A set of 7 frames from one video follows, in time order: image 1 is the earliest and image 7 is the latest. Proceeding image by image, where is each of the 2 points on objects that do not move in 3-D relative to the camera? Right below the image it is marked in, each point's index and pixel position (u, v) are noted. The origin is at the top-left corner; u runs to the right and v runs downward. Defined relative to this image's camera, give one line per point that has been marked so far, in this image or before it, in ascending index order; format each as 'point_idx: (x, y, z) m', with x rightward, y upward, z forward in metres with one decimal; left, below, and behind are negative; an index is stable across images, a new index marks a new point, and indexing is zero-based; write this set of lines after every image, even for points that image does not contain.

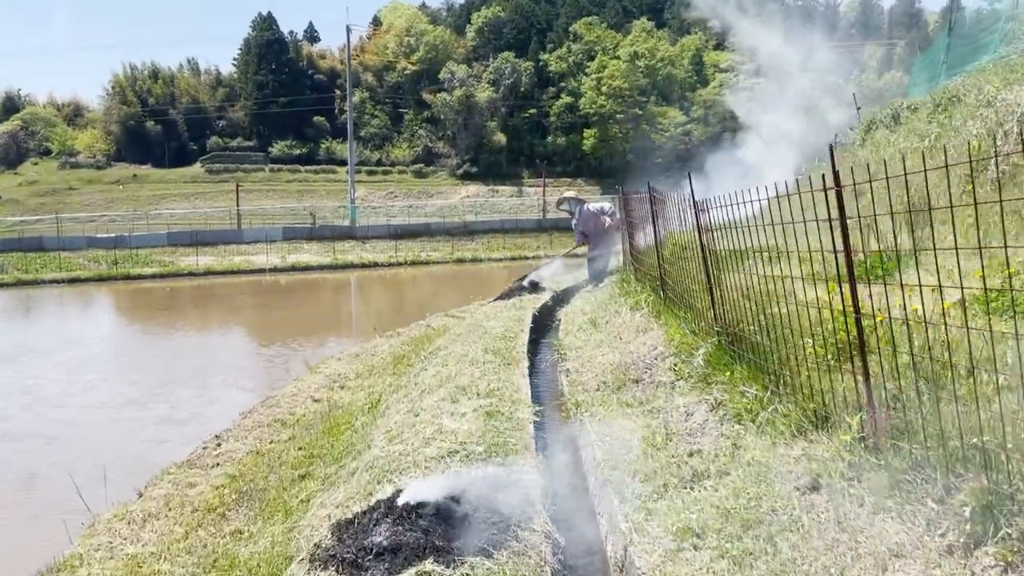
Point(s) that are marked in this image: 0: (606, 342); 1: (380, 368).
0: (+0.8, -0.5, +6.2) m
1: (-1.6, -1.0, +8.9) m
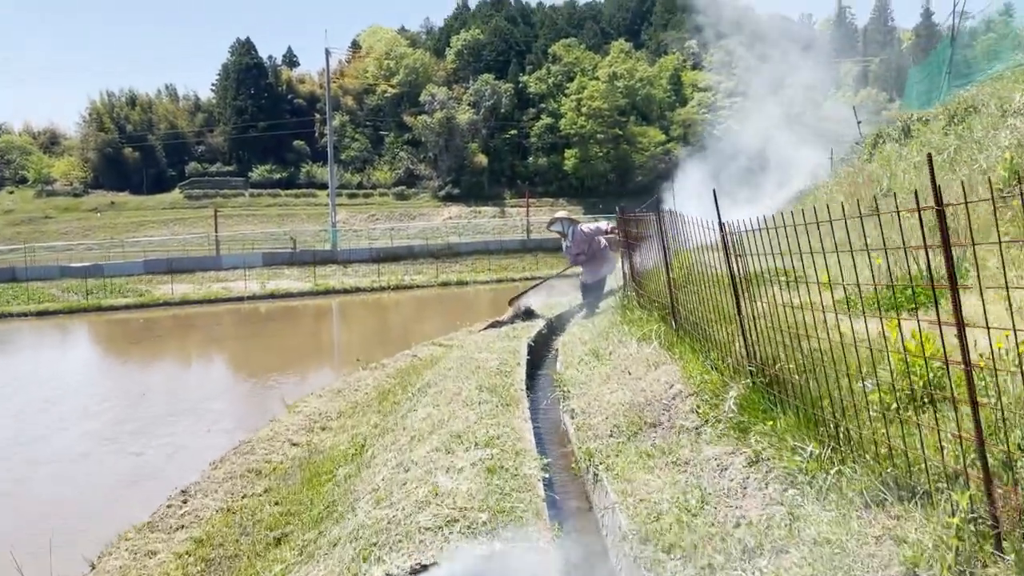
0: (+0.8, -0.7, +5.7) m
1: (-1.6, -1.3, +8.3) m
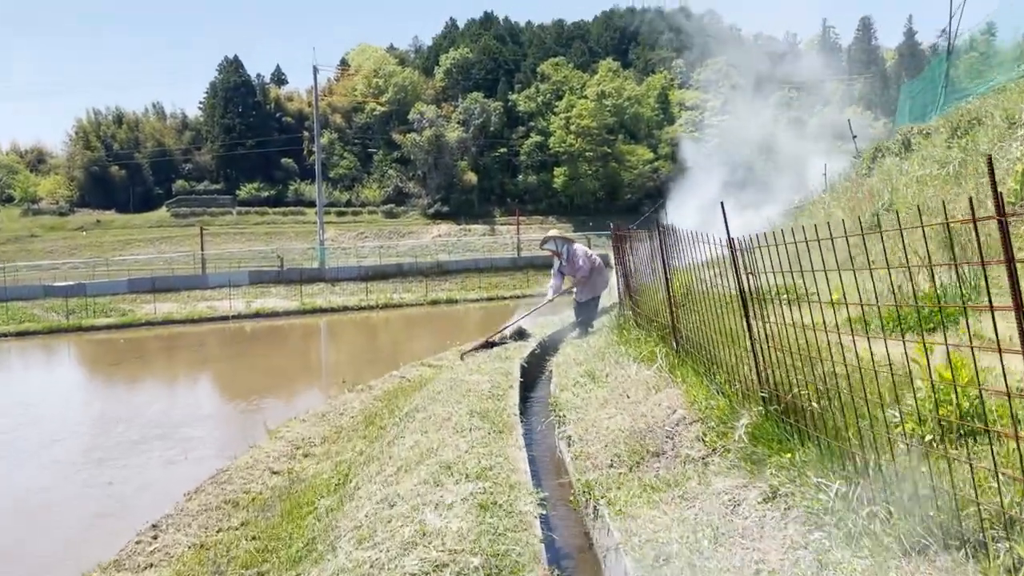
0: (+0.7, -0.8, +5.4) m
1: (-1.7, -1.5, +7.9) m
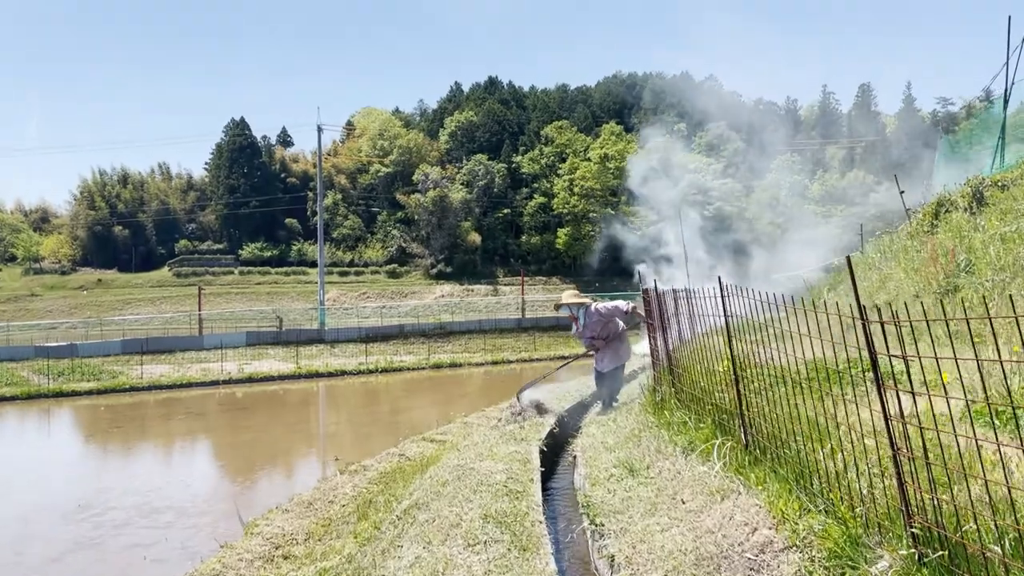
0: (+0.9, -1.3, +4.3) m
1: (-1.6, -2.2, +6.8) m
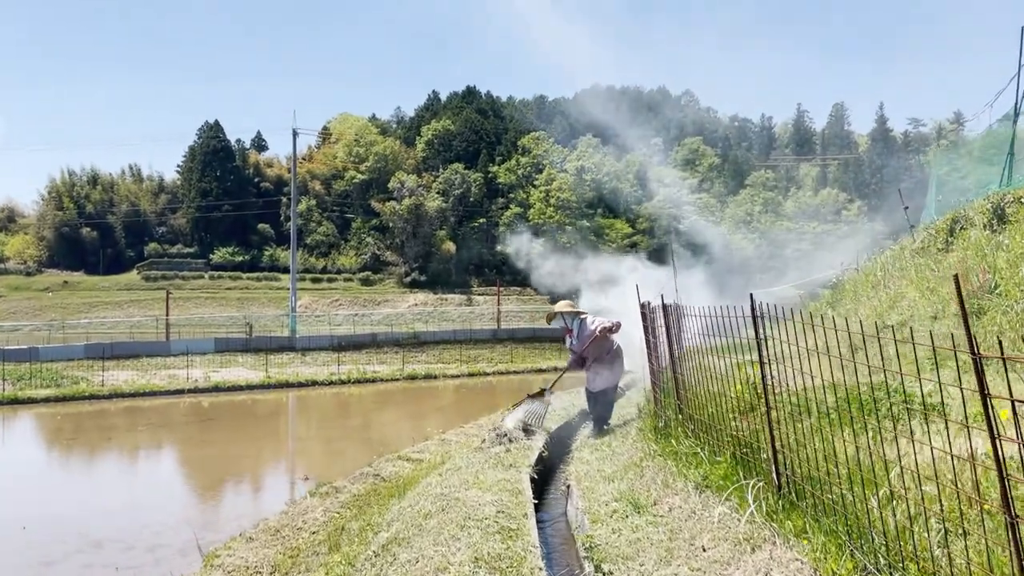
0: (+0.8, -1.4, +3.8) m
1: (-1.7, -2.2, +6.2) m
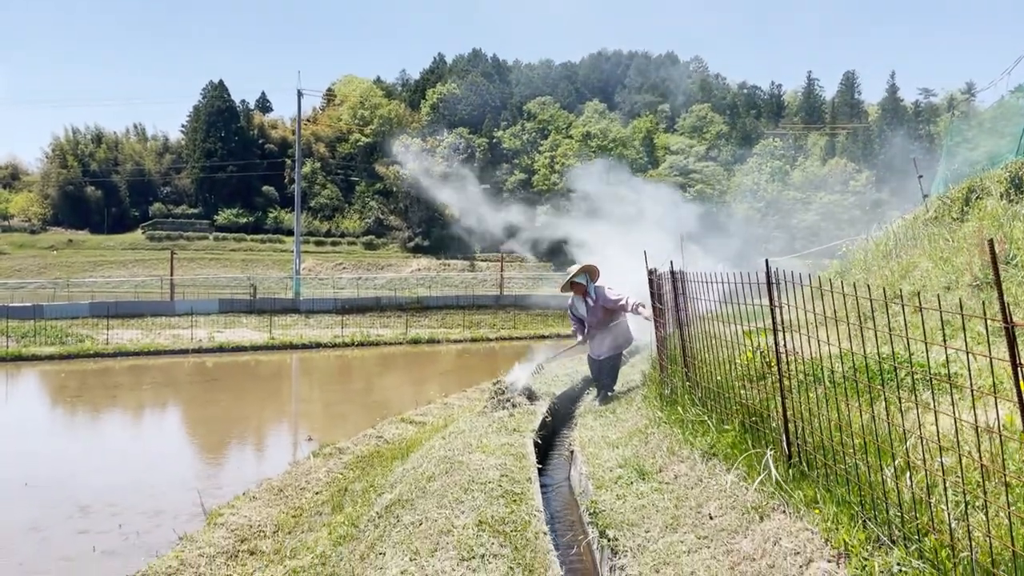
0: (+0.9, -1.2, +3.7) m
1: (-1.7, -1.9, +6.2) m
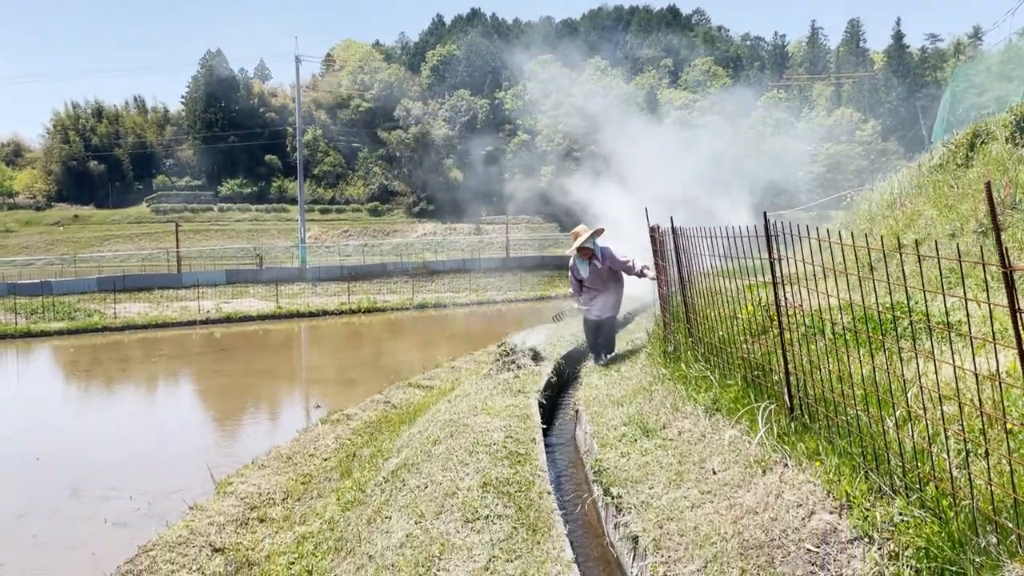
0: (+0.9, -1.0, +3.7) m
1: (-1.6, -1.6, +6.3) m
